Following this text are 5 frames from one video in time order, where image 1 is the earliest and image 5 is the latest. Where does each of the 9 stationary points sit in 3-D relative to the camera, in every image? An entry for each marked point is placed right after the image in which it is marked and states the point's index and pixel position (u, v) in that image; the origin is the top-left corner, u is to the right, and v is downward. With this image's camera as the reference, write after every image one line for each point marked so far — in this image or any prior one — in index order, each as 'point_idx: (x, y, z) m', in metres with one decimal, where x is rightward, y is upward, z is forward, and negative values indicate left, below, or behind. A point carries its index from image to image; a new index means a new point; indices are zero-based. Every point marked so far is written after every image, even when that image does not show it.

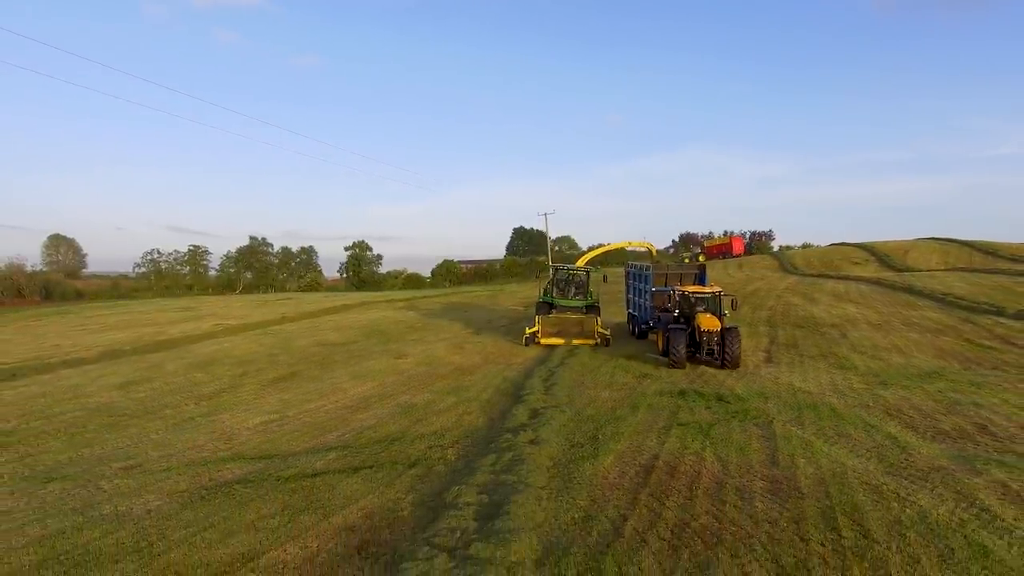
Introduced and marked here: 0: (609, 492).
0: (+0.9, -2.0, +6.4) m
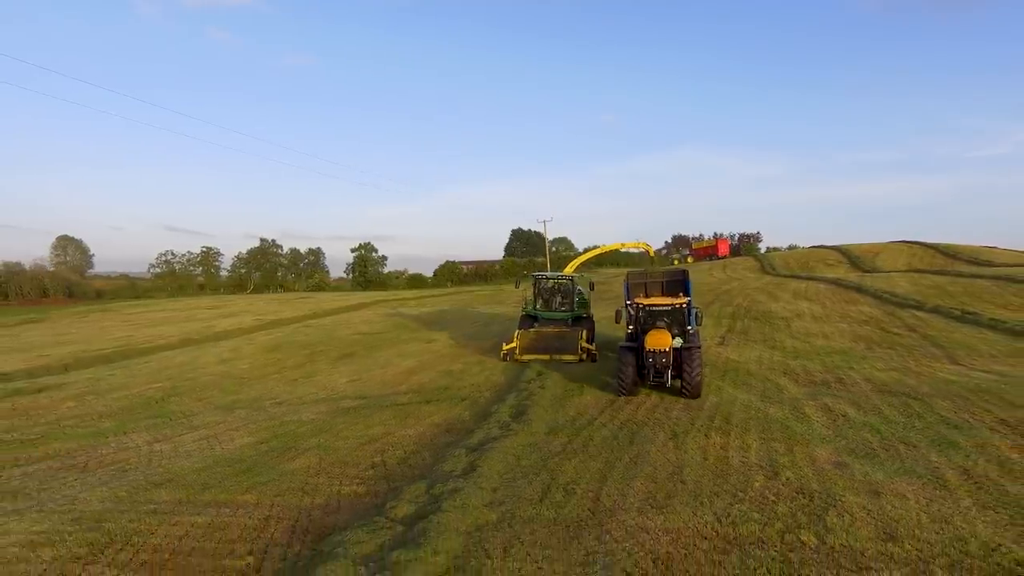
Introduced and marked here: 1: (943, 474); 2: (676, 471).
0: (+1.2, -1.9, +10.7) m
1: (+4.6, -2.0, +7.1) m
2: (+1.8, -2.0, +7.3) m
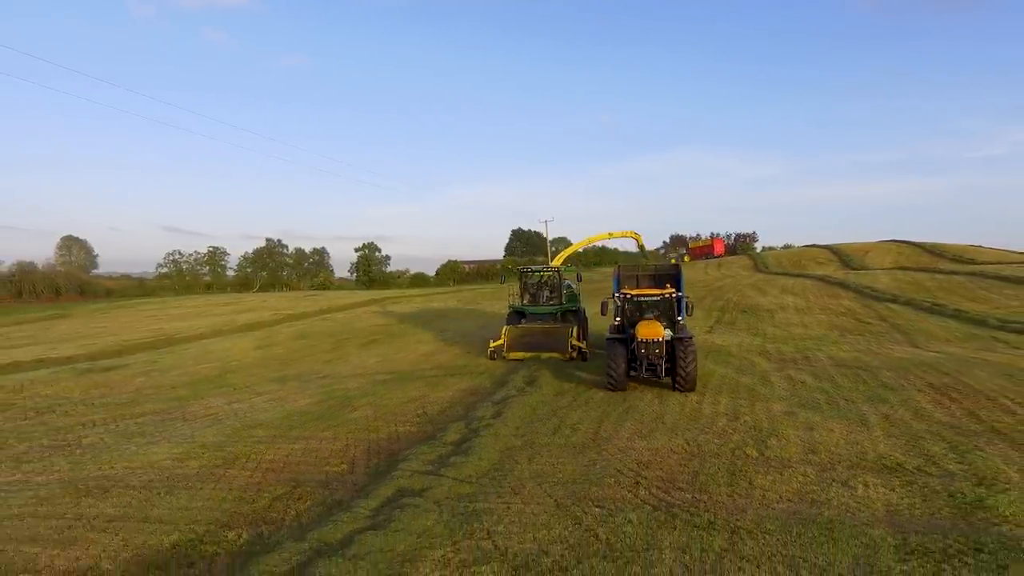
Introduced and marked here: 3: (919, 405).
0: (+1.4, -1.7, +12.7) m
1: (+4.9, -1.8, +9.1) m
2: (+2.0, -1.8, +9.3) m
3: (+6.0, -1.7, +9.8) m
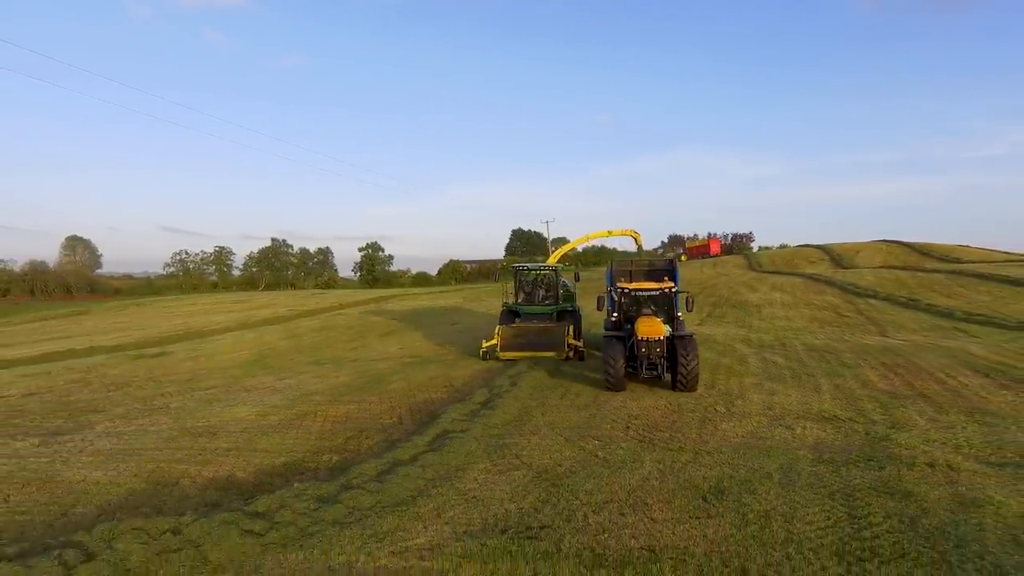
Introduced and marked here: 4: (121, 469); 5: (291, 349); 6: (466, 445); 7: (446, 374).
0: (+1.7, -1.6, +14.5) m
1: (+5.1, -1.6, +11.0) m
2: (+2.3, -1.7, +11.2) m
3: (+6.2, -1.6, +11.7) m
4: (-4.1, -1.9, +6.9) m
5: (-6.2, -1.7, +18.7) m
6: (-0.5, -1.7, +7.3) m
7: (-1.3, -1.7, +13.2) m
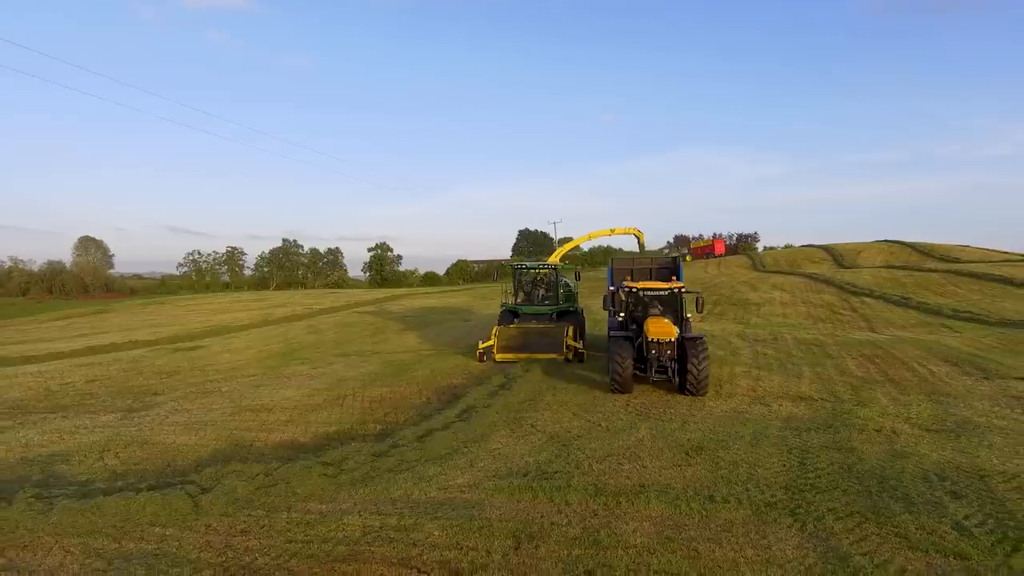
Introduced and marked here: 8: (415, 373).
0: (+1.9, -1.5, +15.8) m
1: (+5.3, -1.6, +12.2) m
2: (+2.5, -1.6, +12.4) m
3: (+6.5, -1.5, +12.9) m
4: (-3.9, -1.8, +8.3) m
5: (-5.9, -1.7, +20.1) m
6: (-0.3, -1.7, +8.6) m
7: (-1.0, -1.6, +14.5) m
8: (-1.9, -1.7, +13.4) m
